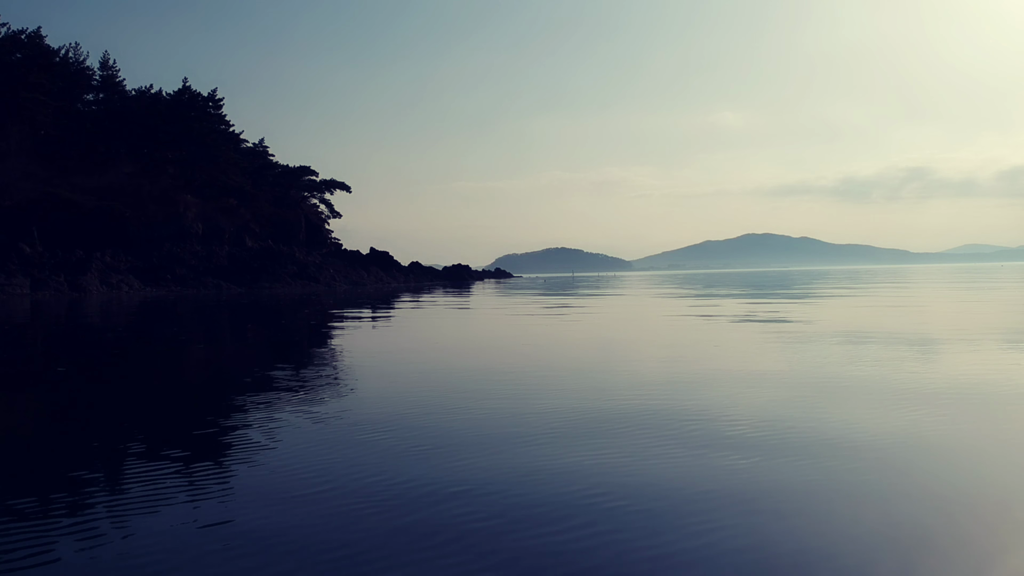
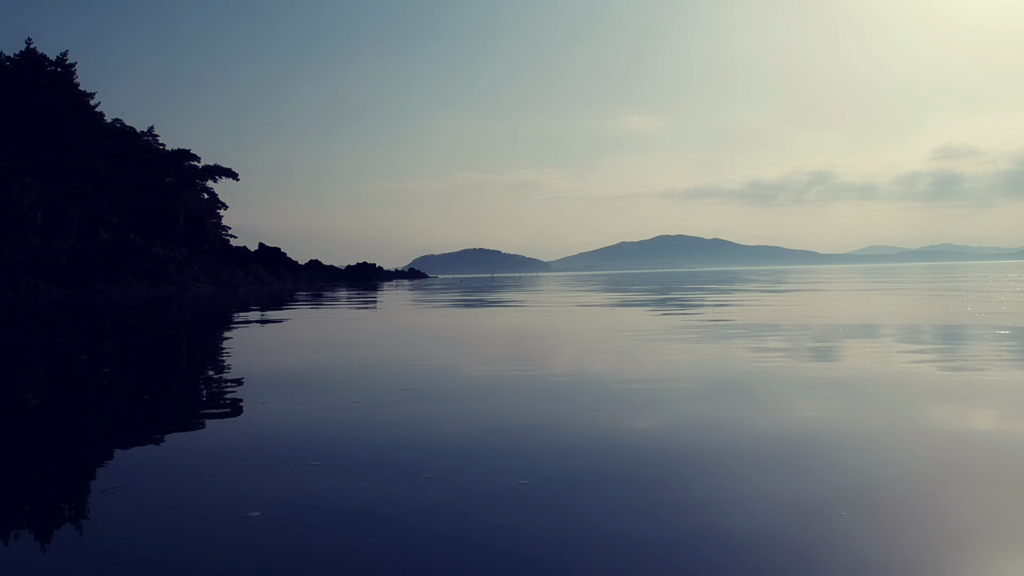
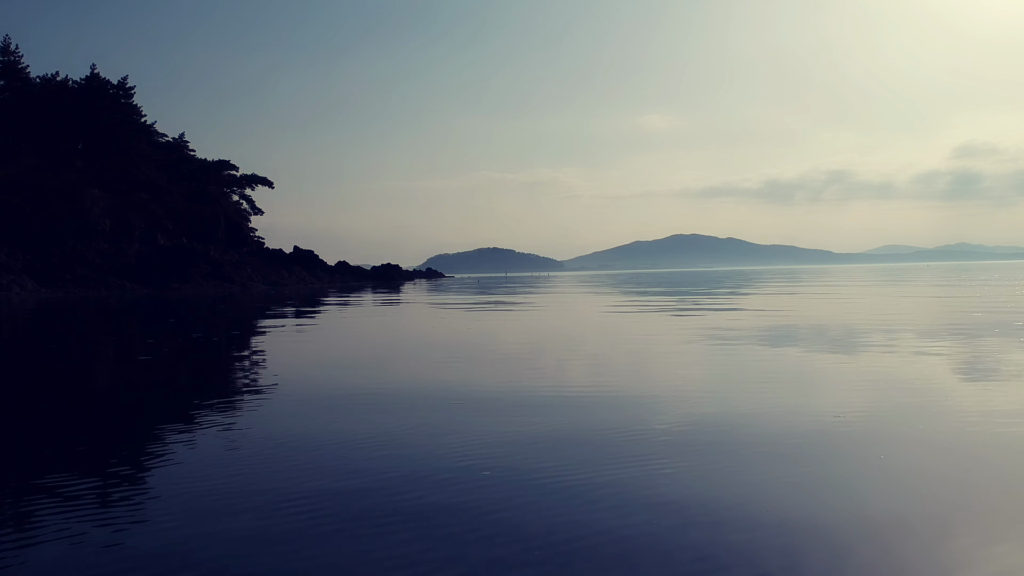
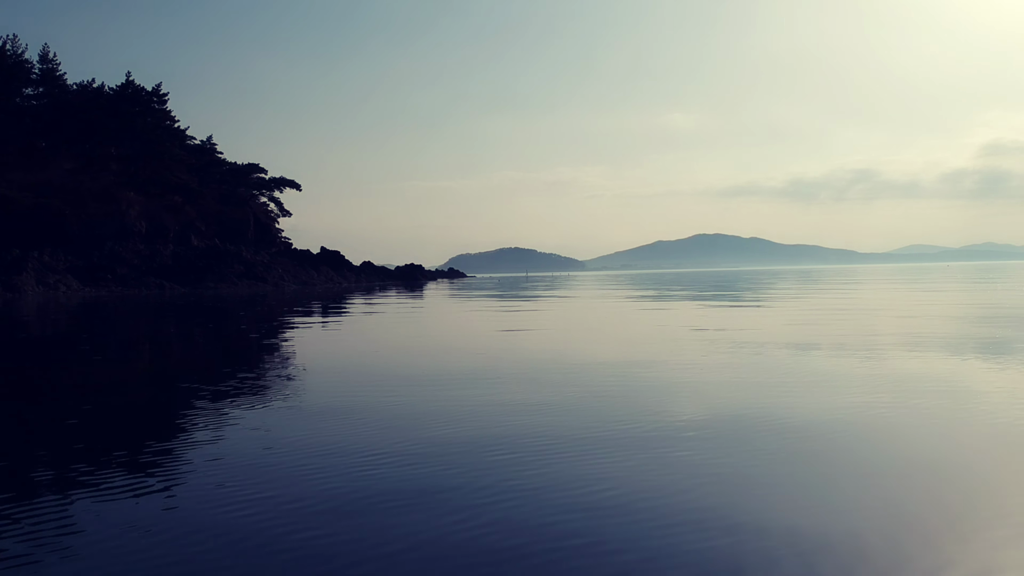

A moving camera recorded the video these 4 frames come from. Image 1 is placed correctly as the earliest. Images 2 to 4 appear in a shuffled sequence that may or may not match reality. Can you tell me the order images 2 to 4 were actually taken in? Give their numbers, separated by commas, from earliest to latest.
4, 3, 2
